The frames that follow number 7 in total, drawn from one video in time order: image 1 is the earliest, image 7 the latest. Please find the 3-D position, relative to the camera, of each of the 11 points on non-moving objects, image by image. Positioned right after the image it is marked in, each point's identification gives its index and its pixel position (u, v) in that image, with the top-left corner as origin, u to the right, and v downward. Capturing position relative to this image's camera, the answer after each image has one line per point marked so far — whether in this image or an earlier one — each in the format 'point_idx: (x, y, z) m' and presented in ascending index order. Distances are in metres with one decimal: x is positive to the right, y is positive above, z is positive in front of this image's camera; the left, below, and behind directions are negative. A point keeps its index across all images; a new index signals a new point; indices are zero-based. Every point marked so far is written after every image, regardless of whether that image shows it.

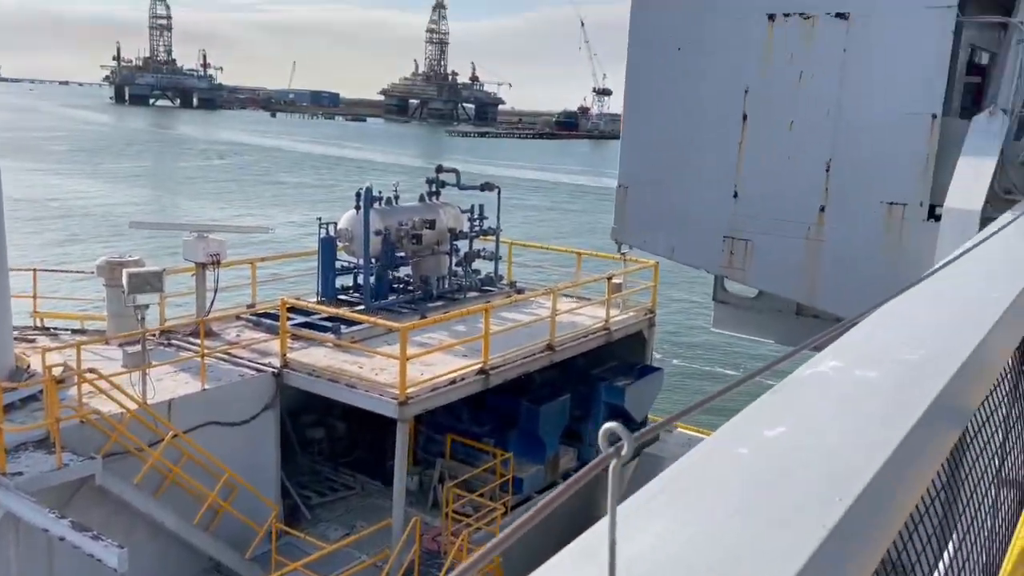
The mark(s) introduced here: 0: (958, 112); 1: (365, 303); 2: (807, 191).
0: (+5.3, +2.1, +9.9) m
1: (-2.3, -0.2, +12.8) m
2: (+2.7, +0.9, +7.6) m
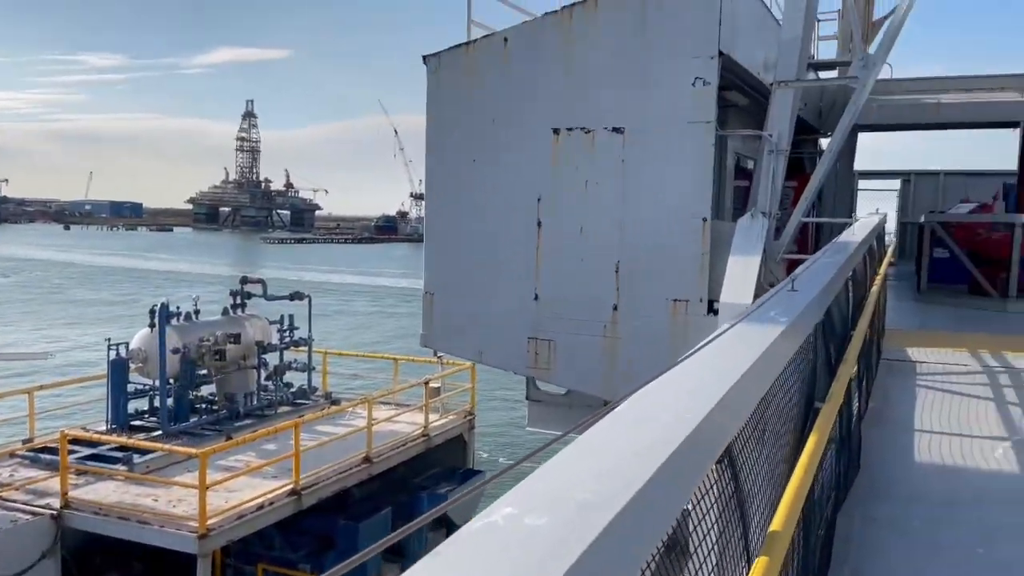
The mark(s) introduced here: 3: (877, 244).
0: (+2.9, +1.0, +10.9) m
1: (-5.0, -2.0, +11.8) m
2: (+0.9, 0.0, +8.0) m
3: (+2.6, +0.3, +5.9) m
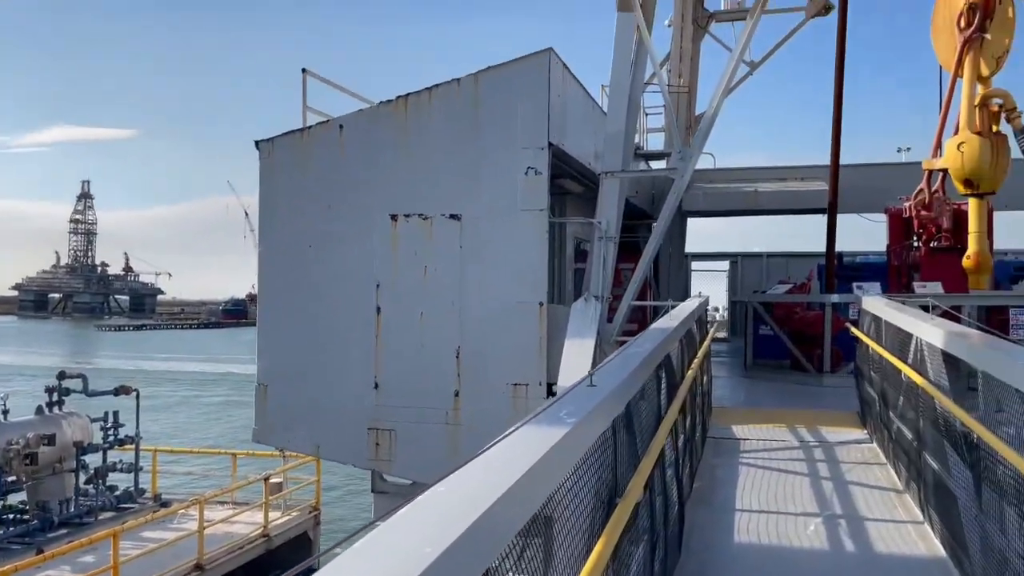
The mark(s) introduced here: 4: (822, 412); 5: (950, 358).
0: (+0.8, -0.1, +11.2) m
1: (-7.1, -3.3, +10.5) m
2: (-0.7, -0.9, +7.9) m
3: (+1.4, -0.3, +6.2) m
4: (+2.7, -1.1, +7.2) m
5: (+2.1, -0.3, +4.0) m
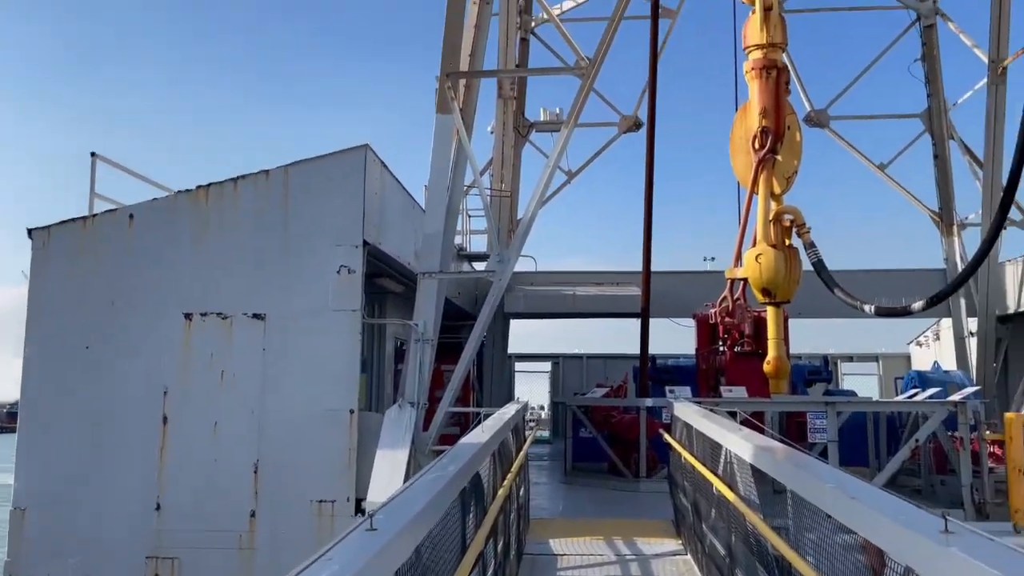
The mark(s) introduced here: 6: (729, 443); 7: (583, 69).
0: (-1.6, -1.4, +10.7) m
1: (-9.1, -4.3, +8.0) m
2: (-2.4, -1.8, +7.1) m
3: (0.0, -1.1, +5.9) m
4: (+1.1, -2.0, +7.1) m
5: (+1.2, -0.9, +3.9) m
6: (+1.2, -0.8, +4.4) m
7: (+0.6, +2.0, +7.6) m
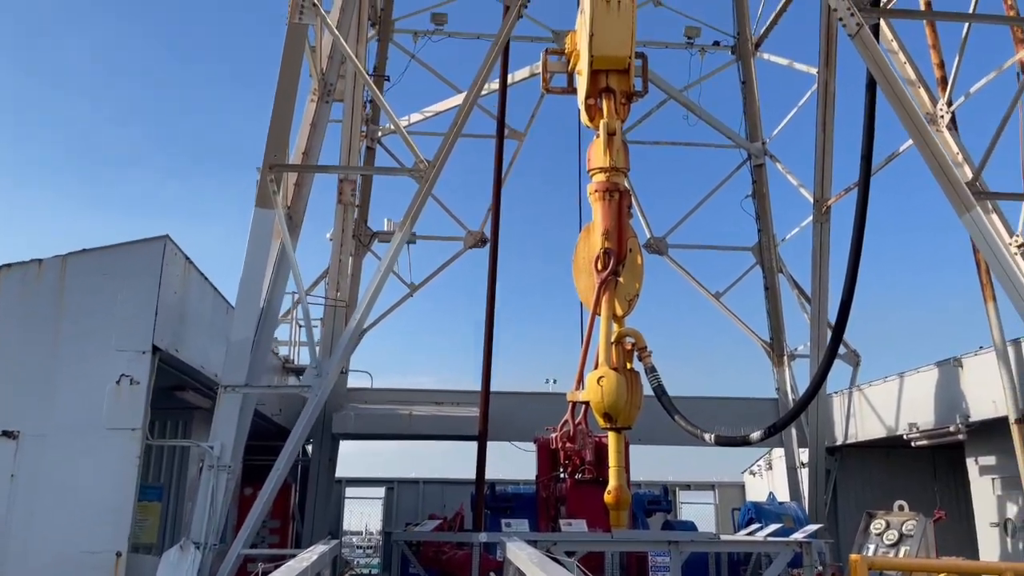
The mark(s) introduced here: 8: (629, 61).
0: (-3.7, -2.7, +9.2) m
1: (-10.6, -4.8, +4.8) m
2: (-3.7, -2.5, +5.5) m
3: (-1.2, -1.8, +4.9) m
4: (-0.4, -2.9, +6.1) m
5: (+0.3, -1.4, +3.1) m
6: (+0.2, -1.4, +3.7) m
7: (-0.8, +1.0, +7.1) m
8: (+1.5, +3.0, +10.8) m
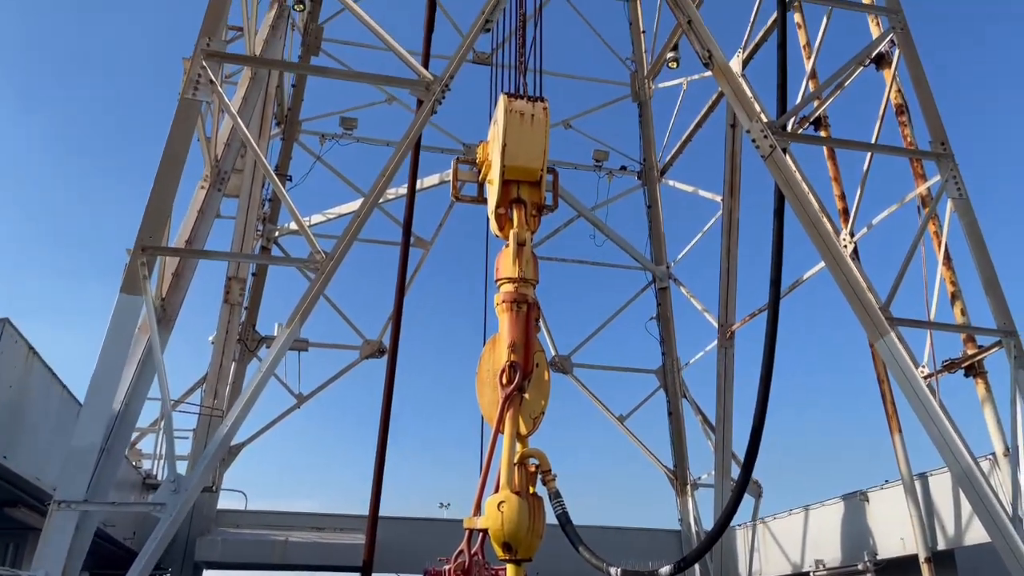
0: (-4.8, -3.6, +7.6) m
1: (-11.2, -4.7, +2.2) m
2: (-4.4, -2.9, +4.0) m
3: (-1.7, -2.2, +3.8) m
4: (-1.1, -3.6, +4.9) m
5: (0.0, -1.6, +2.3) m
6: (-0.2, -1.7, +2.8) m
7: (-1.5, +0.2, +6.5) m
8: (+0.4, +1.5, +10.7) m
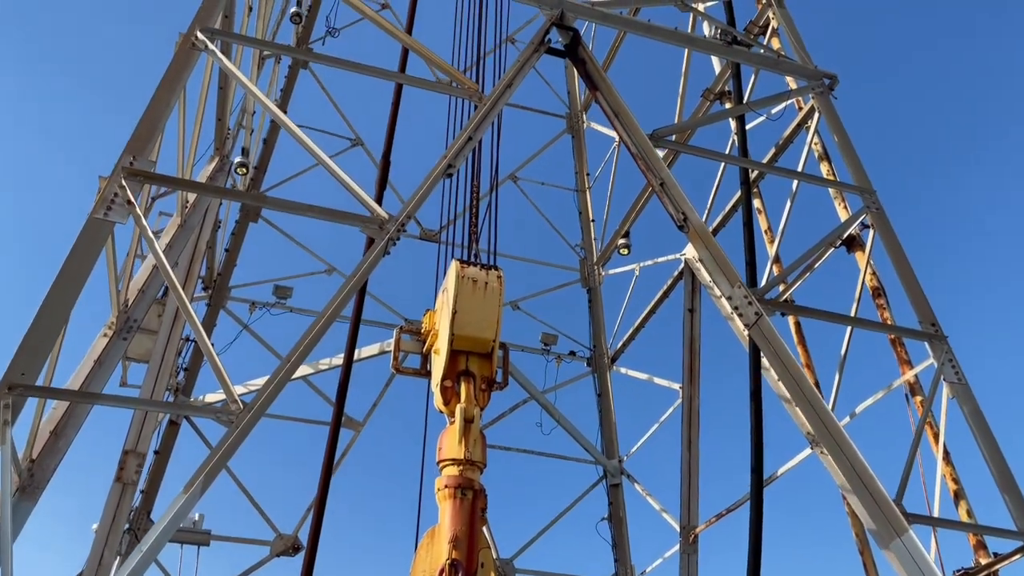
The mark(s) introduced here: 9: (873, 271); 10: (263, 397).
0: (-5.2, -4.6, +5.1) m
1: (-11.2, -4.0, -0.9) m
2: (-4.5, -3.1, +1.8) m
3: (-1.8, -2.5, +2.0) m
4: (-1.3, -4.1, +2.8) m
5: (0.0, -1.7, +0.9) m
6: (-0.2, -1.9, +1.3) m
7: (-1.8, -0.8, +5.2) m
8: (-0.2, -0.7, +9.7) m
9: (+3.8, +0.2, +8.8) m
10: (-1.6, -0.7, +5.3) m
